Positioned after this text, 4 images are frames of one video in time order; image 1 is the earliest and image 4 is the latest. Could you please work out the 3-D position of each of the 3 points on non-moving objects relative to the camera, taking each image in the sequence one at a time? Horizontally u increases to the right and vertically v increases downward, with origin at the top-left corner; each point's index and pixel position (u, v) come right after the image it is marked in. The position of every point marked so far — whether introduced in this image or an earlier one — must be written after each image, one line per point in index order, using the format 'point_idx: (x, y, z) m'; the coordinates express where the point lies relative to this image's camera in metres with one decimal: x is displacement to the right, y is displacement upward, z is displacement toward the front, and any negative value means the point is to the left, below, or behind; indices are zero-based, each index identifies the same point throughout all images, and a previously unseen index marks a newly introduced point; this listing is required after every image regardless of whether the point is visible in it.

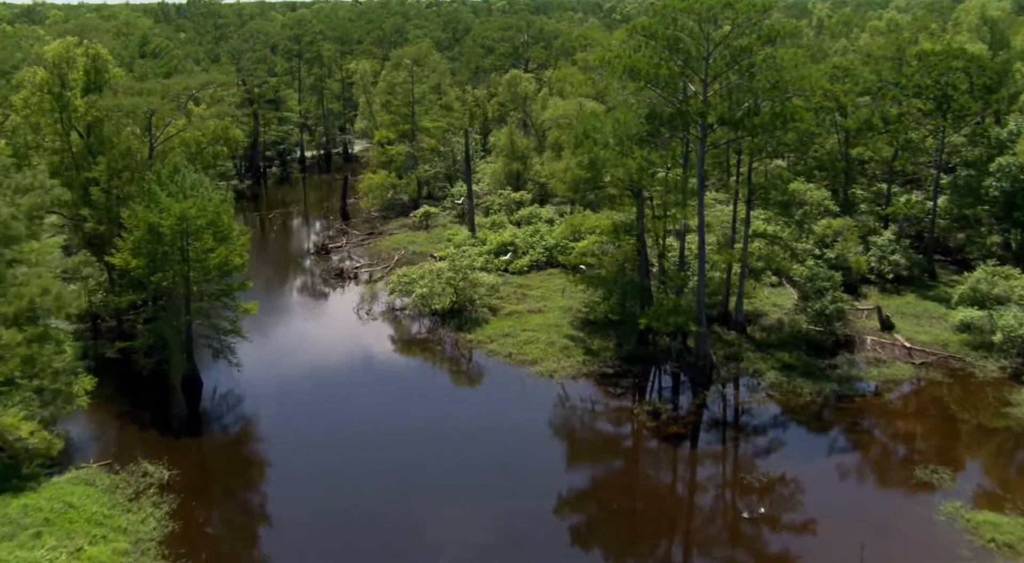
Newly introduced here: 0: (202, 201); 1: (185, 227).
0: (-7.0, +1.8, +19.9) m
1: (-7.3, +1.2, +19.7) m
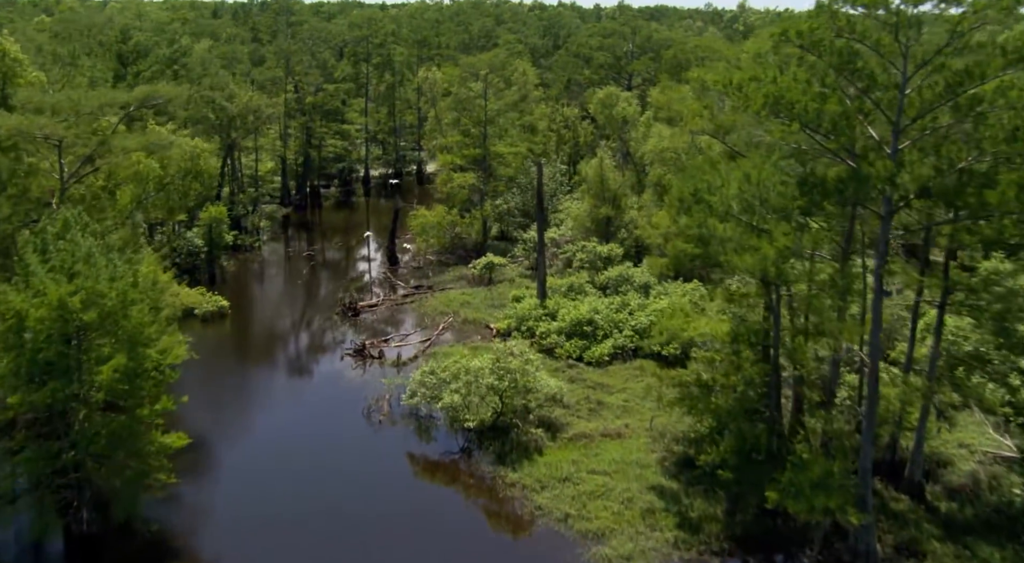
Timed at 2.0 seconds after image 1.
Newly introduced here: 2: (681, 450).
0: (-6.2, 0.0, +13.0) m
1: (-6.5, -0.7, +12.9) m
2: (+3.5, -3.4, +18.0) m
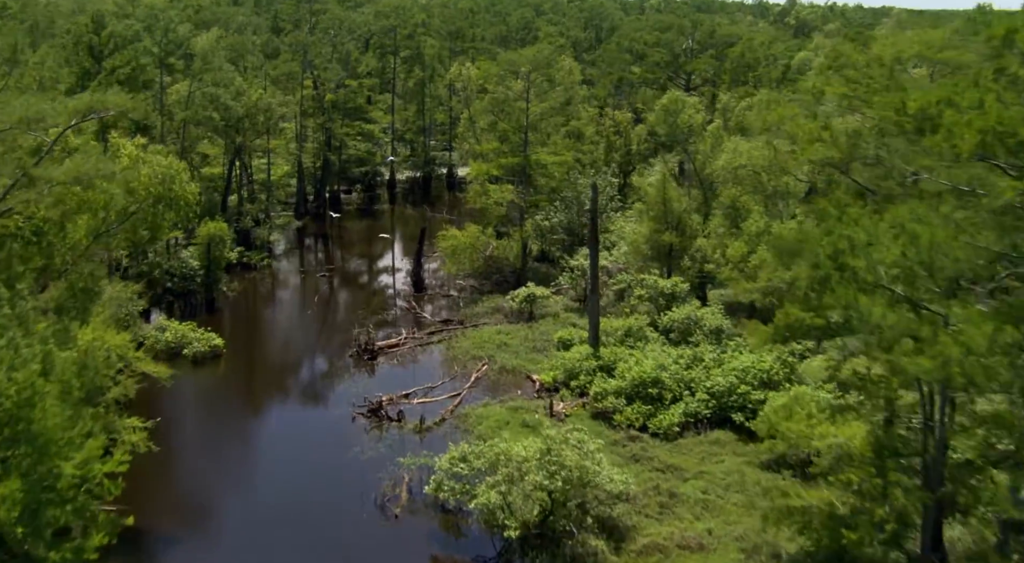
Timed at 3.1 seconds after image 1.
0: (-5.4, -1.0, +9.1) m
1: (-5.8, -1.7, +9.0) m
2: (+4.3, -4.5, +13.8) m
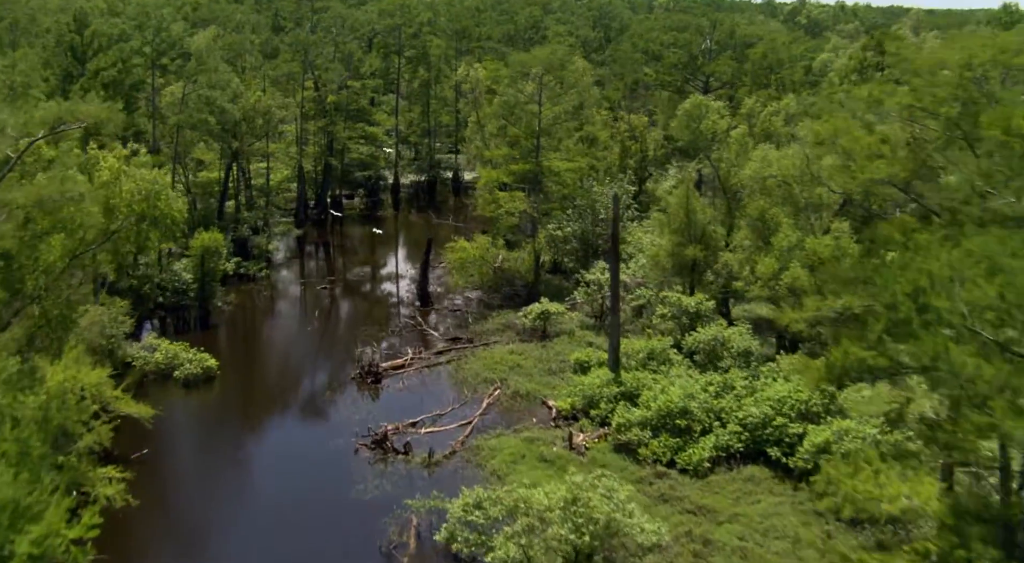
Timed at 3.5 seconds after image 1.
0: (-5.1, -1.5, +7.7) m
1: (-5.5, -2.1, +7.5) m
2: (+4.6, -5.0, +12.4) m
